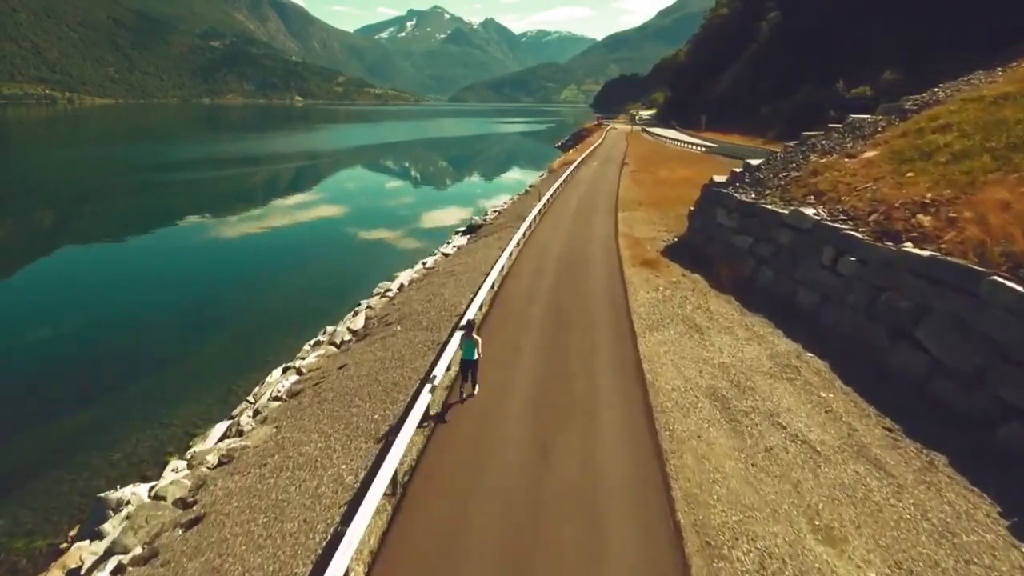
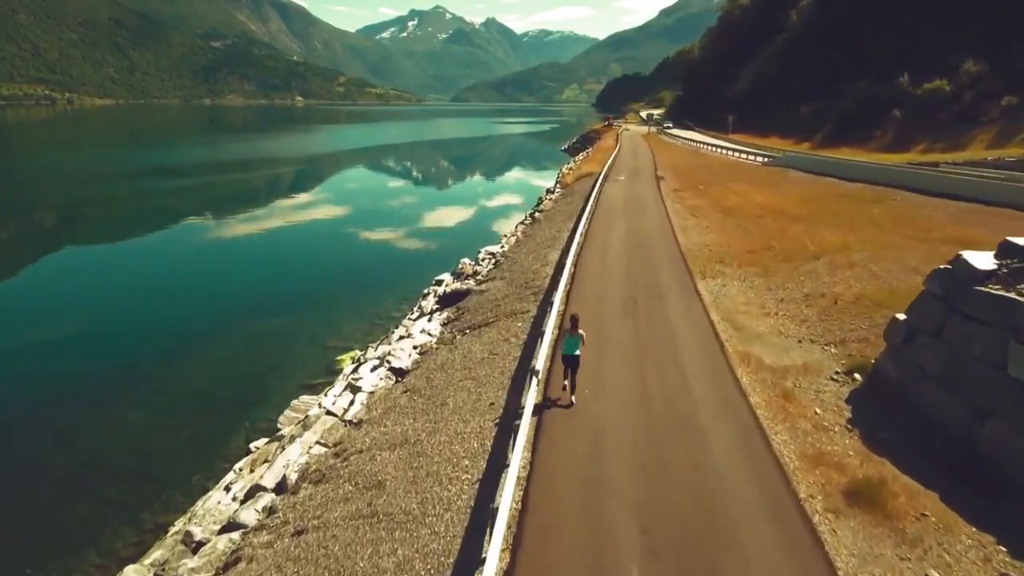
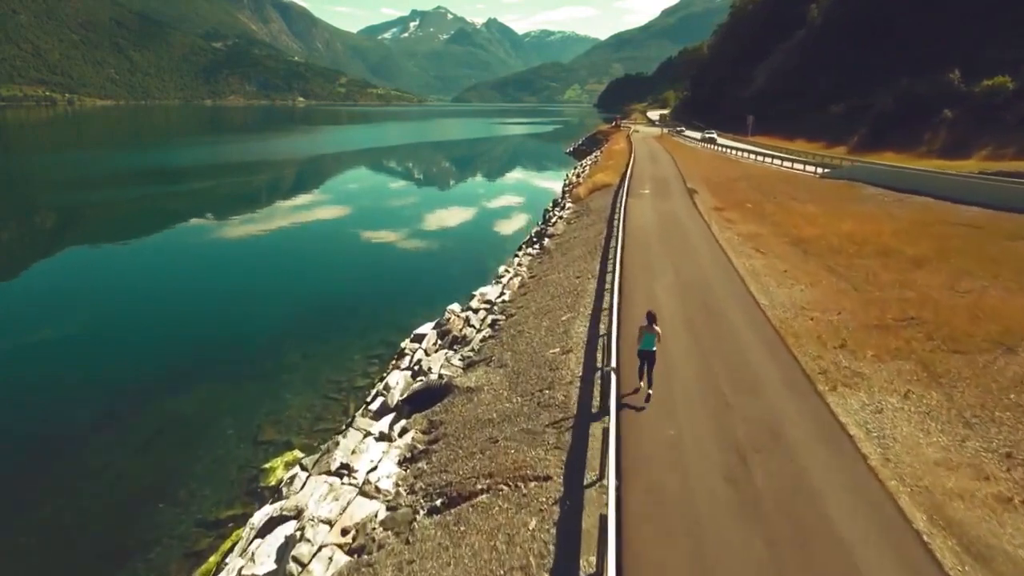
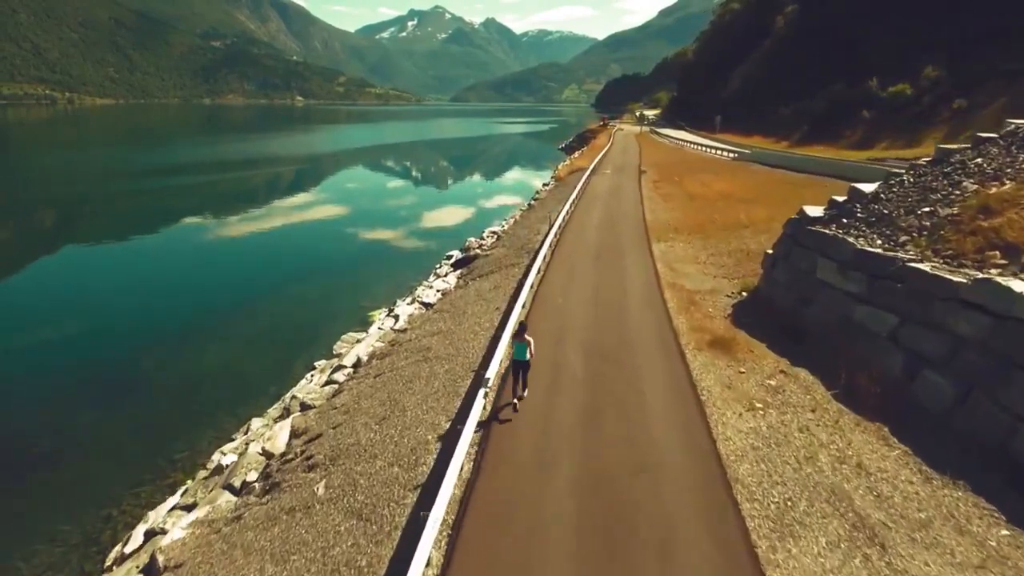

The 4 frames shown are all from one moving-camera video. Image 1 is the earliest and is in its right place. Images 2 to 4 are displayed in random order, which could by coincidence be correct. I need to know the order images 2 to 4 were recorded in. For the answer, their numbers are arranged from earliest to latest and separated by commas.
4, 2, 3
